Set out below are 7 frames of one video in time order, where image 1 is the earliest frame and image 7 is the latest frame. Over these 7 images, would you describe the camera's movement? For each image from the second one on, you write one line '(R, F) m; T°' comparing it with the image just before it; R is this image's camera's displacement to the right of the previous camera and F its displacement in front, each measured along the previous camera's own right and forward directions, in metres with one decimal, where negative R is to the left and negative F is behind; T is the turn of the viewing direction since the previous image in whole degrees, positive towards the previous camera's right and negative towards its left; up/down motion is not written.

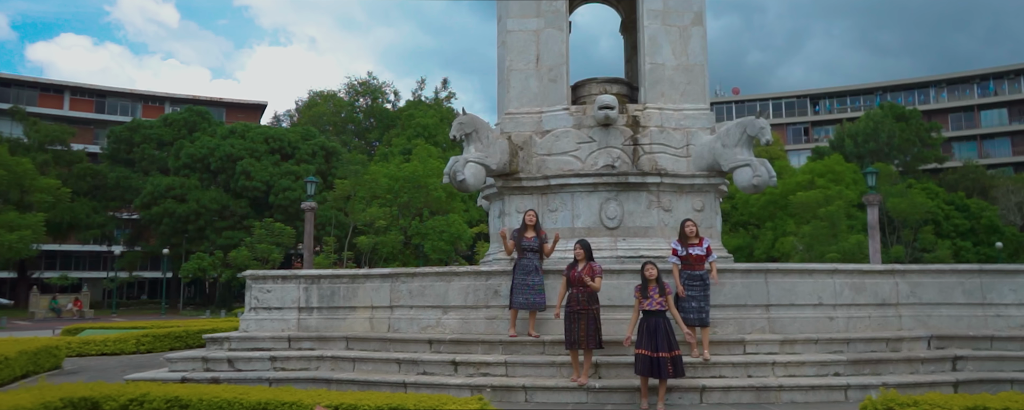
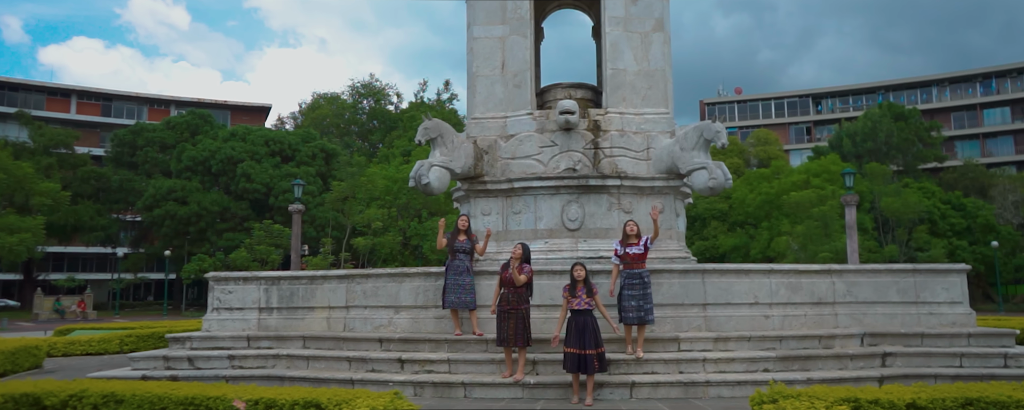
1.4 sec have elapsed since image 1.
(+0.7, -0.3) m; 0°
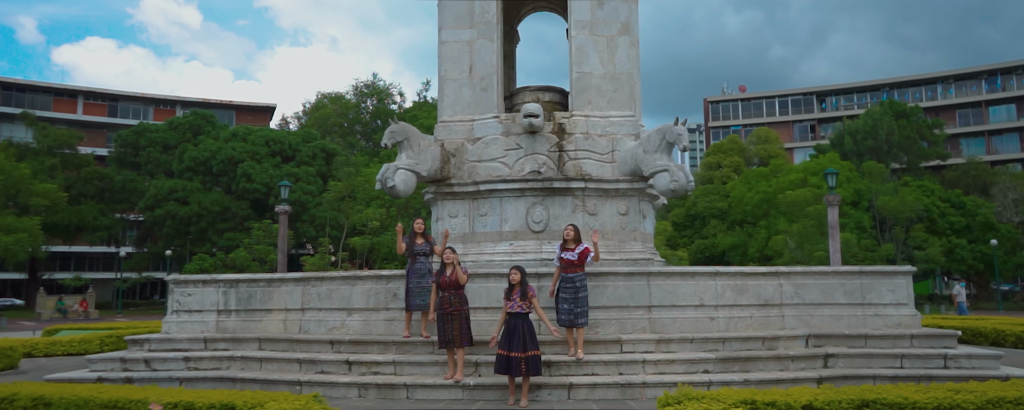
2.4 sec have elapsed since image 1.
(+0.7, -0.1) m; 0°
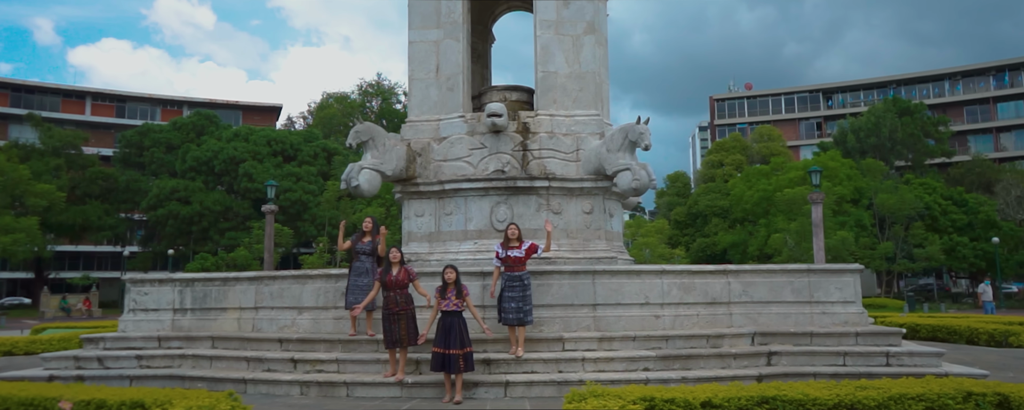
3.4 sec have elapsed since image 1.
(+0.7, 0.0) m; -1°
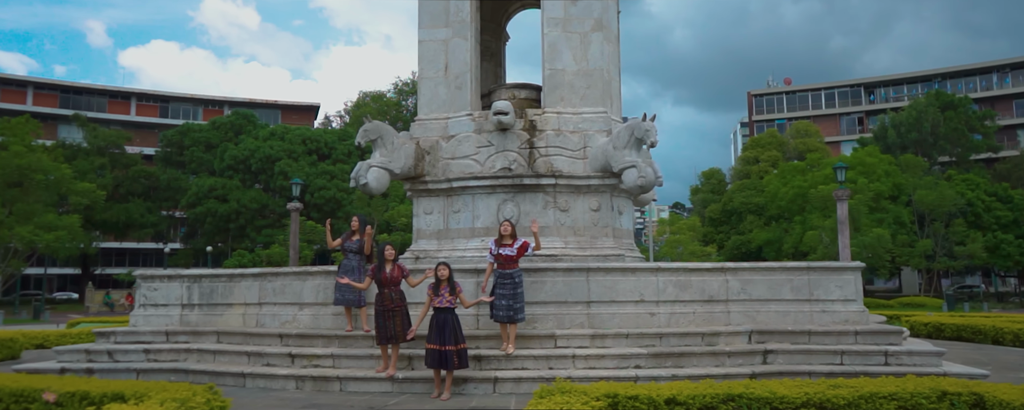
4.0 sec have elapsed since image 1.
(+0.5, 0.0) m; -3°
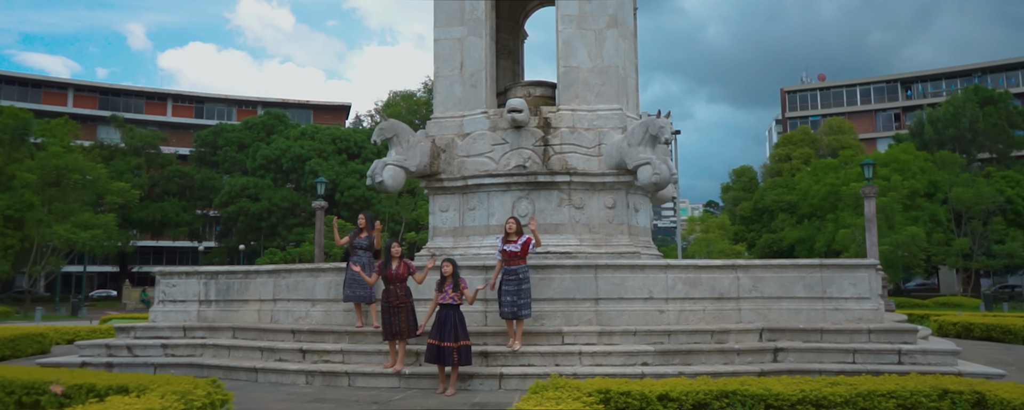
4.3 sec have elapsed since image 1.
(+0.3, 0.0) m; -2°
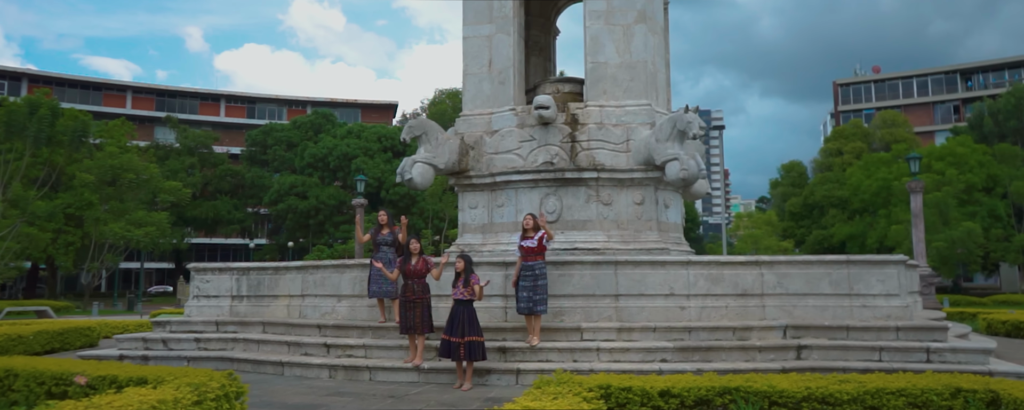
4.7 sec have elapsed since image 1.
(+0.3, 0.0) m; -4°
